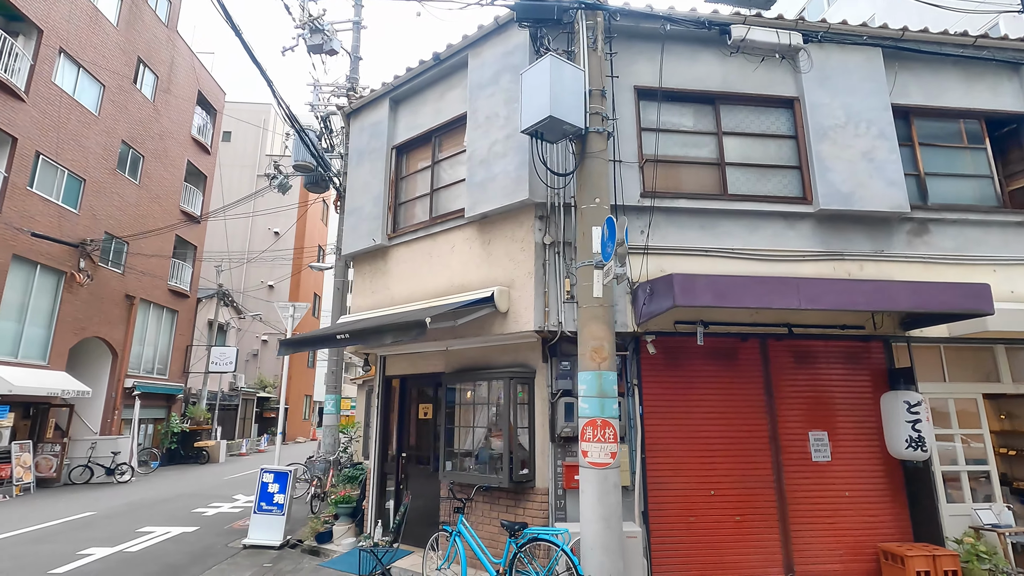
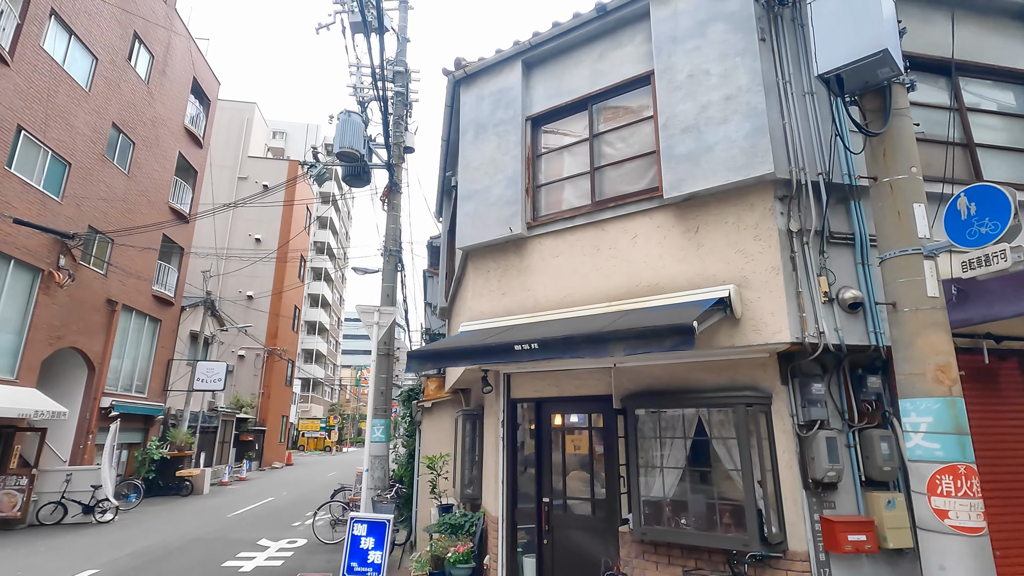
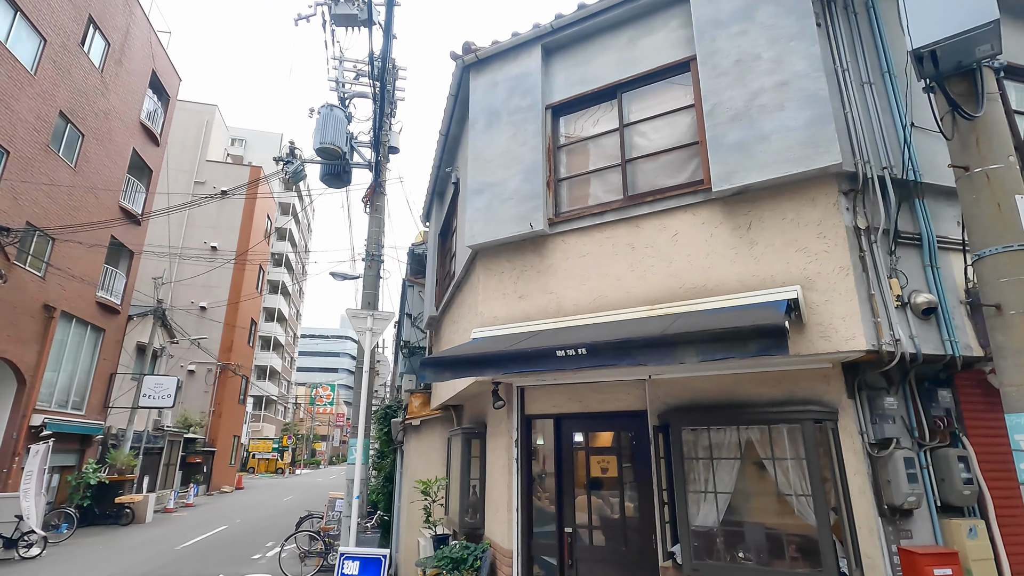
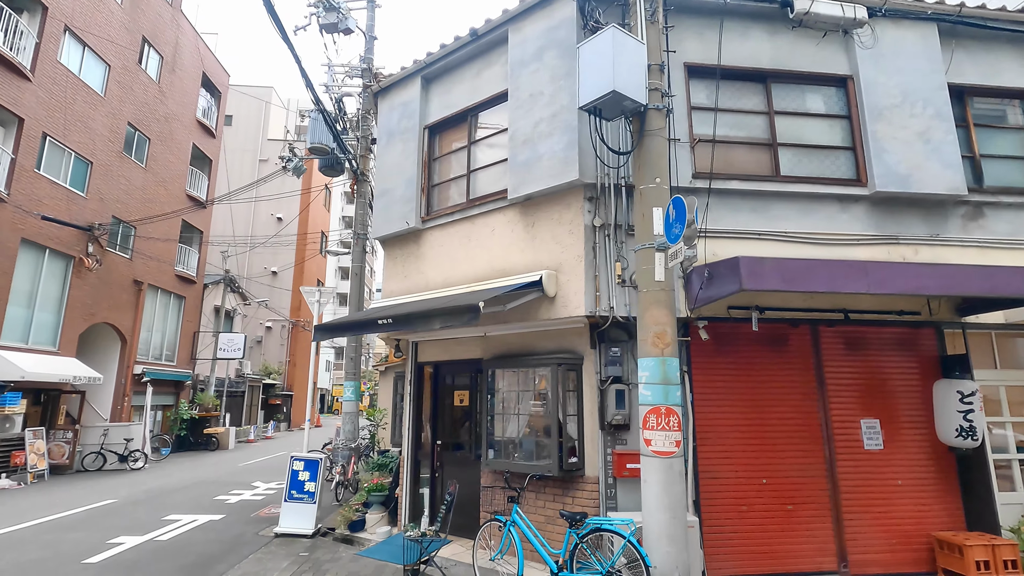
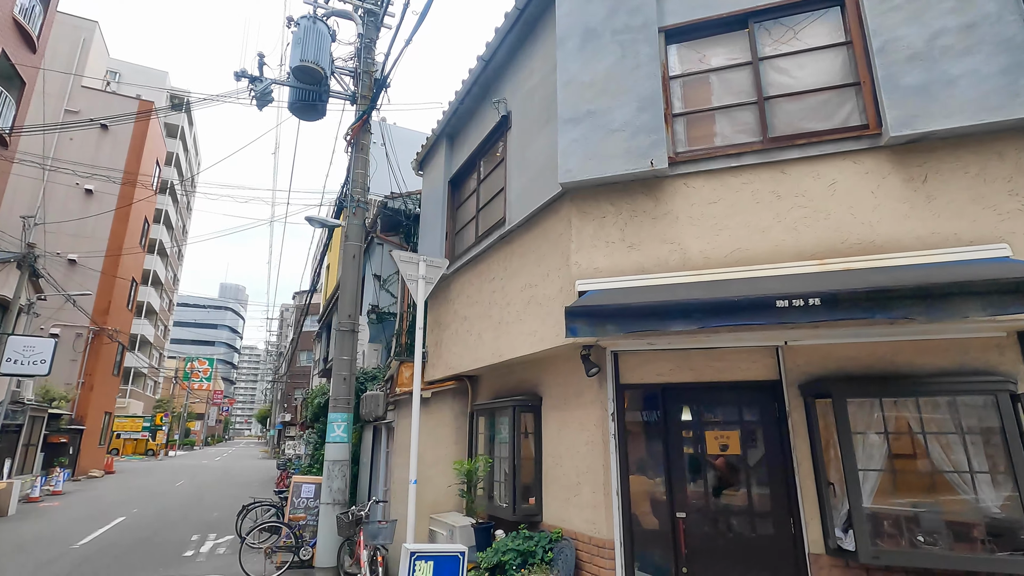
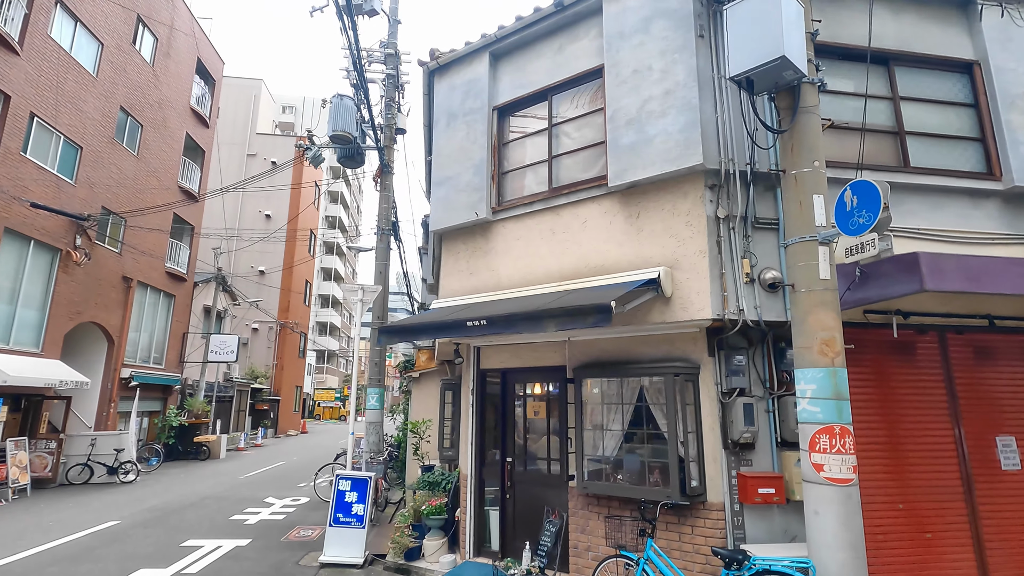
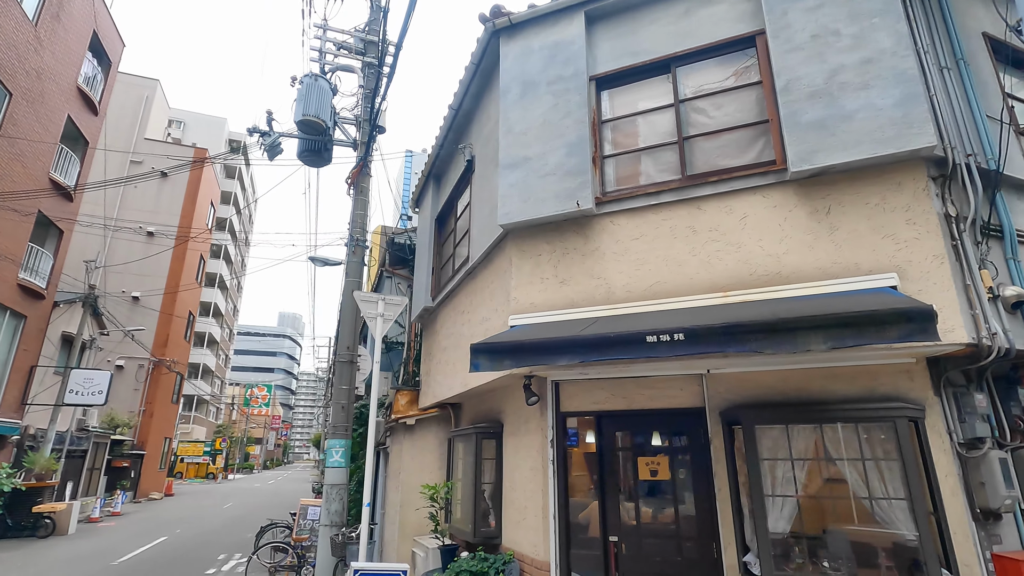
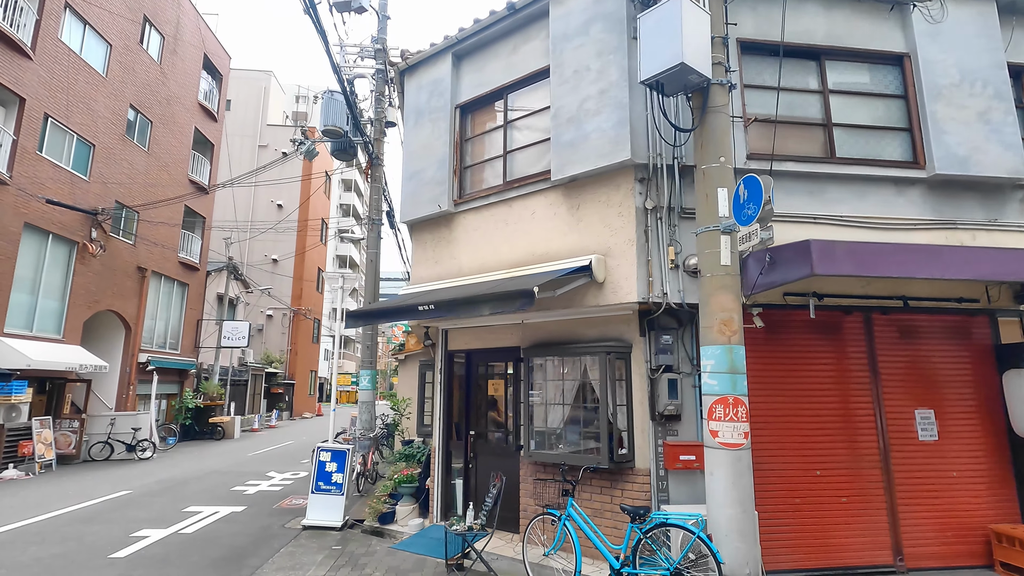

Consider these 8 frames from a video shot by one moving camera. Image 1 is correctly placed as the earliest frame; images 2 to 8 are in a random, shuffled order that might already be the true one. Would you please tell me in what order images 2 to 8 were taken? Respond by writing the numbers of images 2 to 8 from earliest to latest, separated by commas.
4, 8, 6, 2, 3, 7, 5
